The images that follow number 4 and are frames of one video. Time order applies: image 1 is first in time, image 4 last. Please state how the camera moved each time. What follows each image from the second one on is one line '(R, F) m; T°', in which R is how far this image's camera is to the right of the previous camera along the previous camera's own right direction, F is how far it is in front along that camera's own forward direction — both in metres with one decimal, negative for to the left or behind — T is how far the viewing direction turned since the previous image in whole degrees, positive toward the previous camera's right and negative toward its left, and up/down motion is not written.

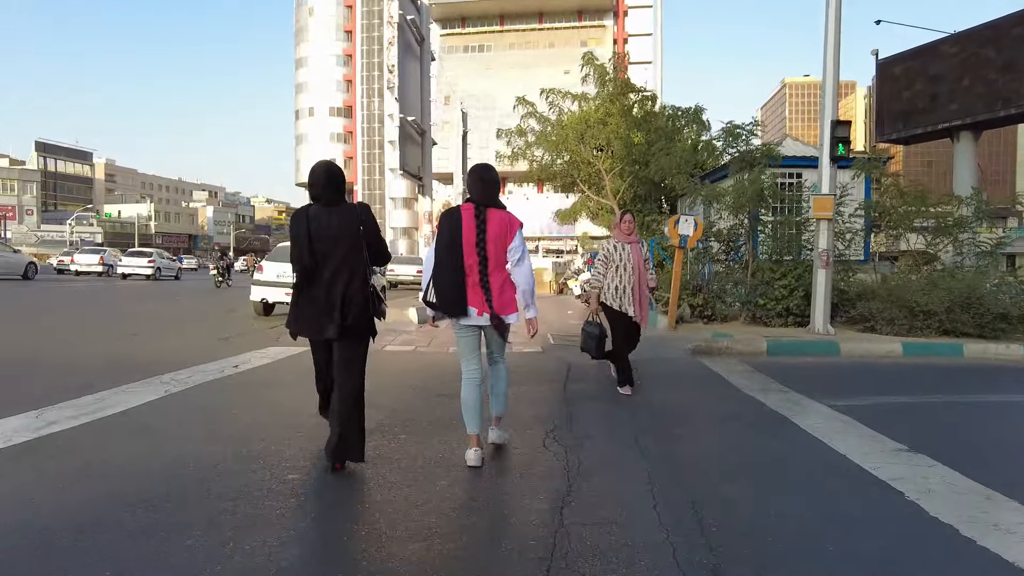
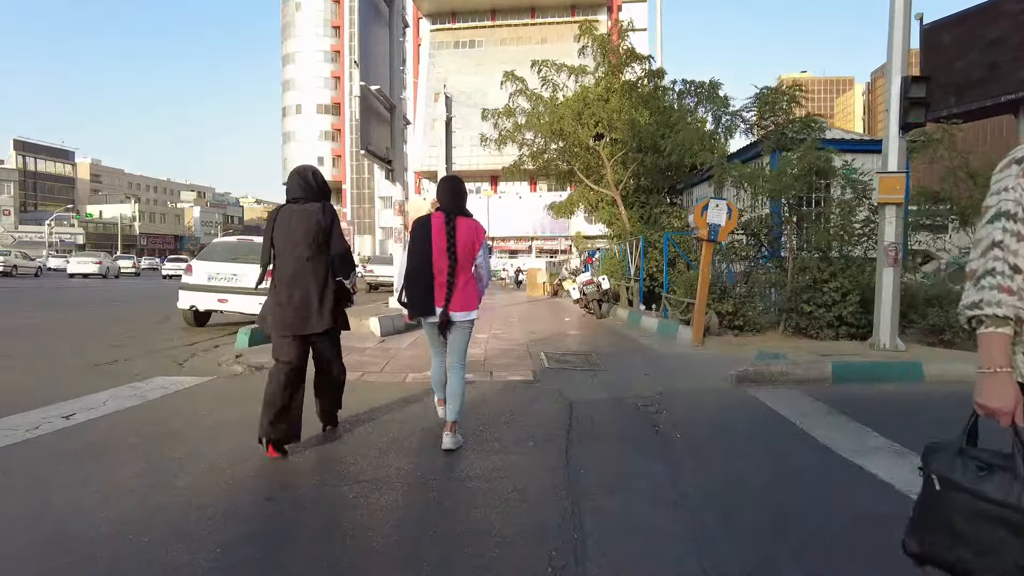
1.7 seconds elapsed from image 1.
(+0.1, +2.3) m; +1°
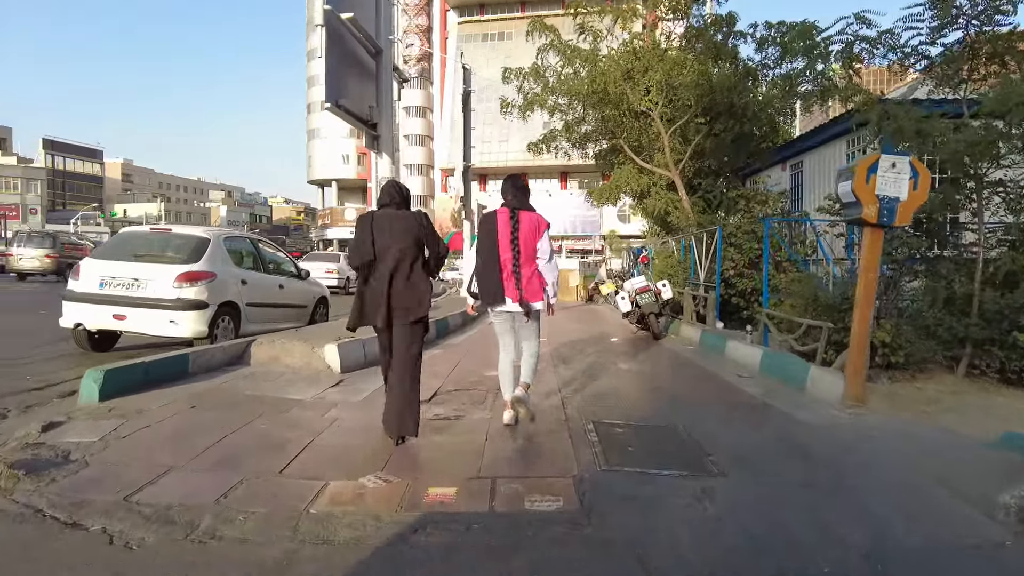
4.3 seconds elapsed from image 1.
(0.0, +3.4) m; -3°
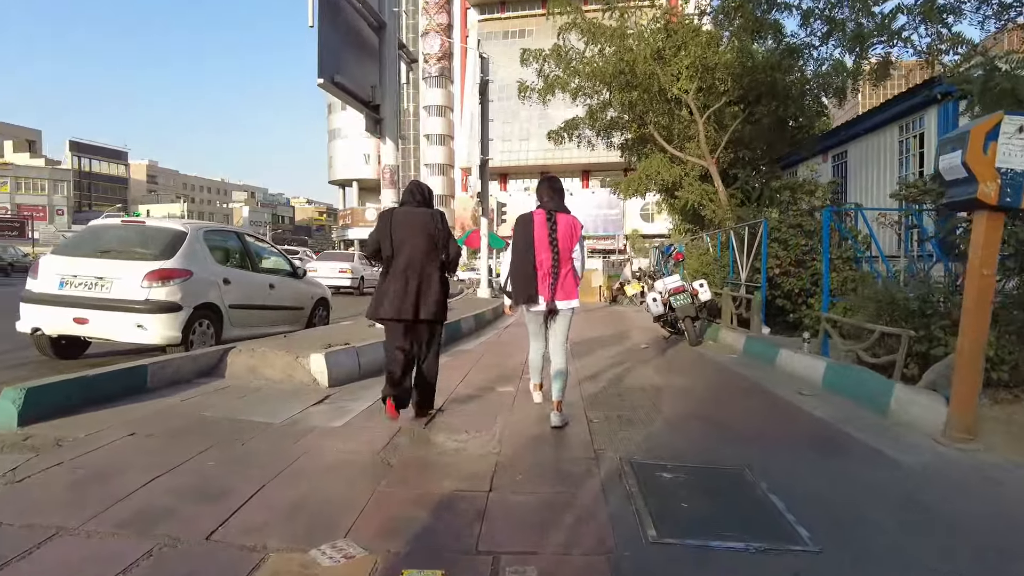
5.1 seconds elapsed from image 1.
(0.0, +1.0) m; -2°
